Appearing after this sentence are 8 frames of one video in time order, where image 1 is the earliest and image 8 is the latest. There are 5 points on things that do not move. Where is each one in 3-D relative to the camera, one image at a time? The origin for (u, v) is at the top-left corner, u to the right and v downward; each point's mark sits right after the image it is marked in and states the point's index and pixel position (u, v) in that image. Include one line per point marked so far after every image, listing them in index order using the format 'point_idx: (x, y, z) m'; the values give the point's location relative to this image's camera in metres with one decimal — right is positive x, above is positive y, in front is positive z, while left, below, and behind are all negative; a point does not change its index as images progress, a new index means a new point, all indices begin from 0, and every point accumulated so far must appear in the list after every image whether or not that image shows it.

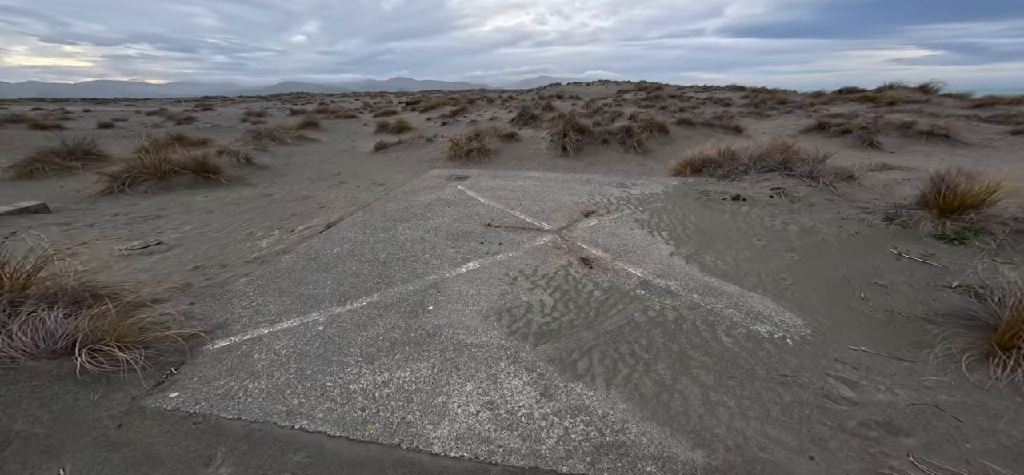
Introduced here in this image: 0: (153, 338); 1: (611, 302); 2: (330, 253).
0: (-1.9, -0.6, +2.0) m
1: (+0.7, -0.4, +2.3) m
2: (-1.7, -0.1, +3.3) m
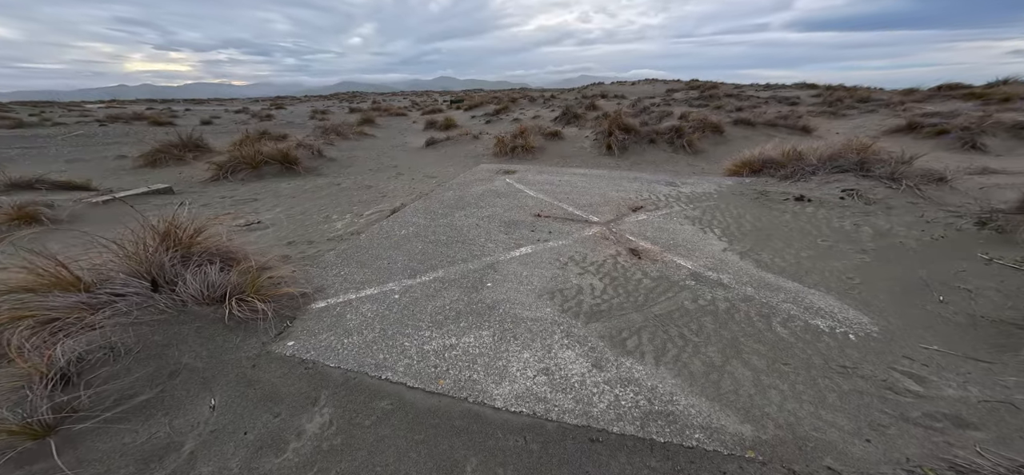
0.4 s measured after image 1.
0: (-1.6, -0.4, +2.4) m
1: (+1.1, -0.3, +2.4) m
2: (-1.2, 0.0, +3.7) m
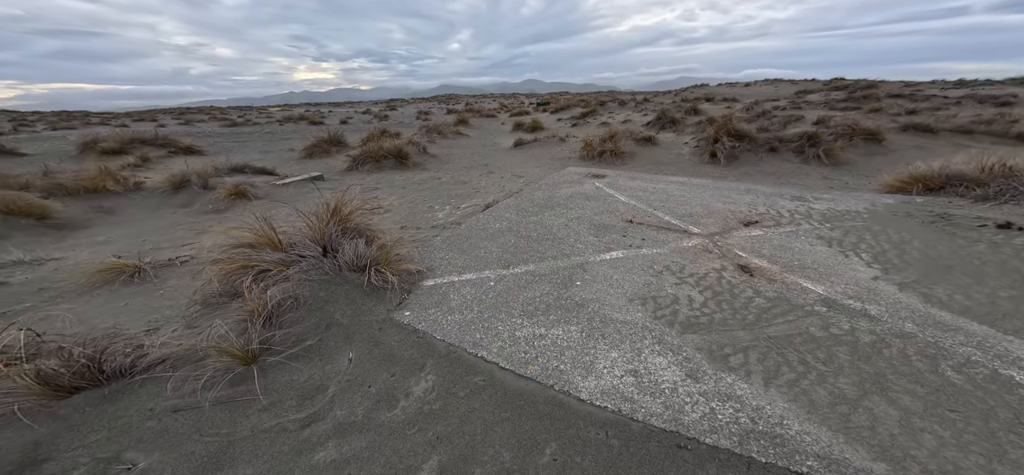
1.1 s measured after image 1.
0: (-0.9, -0.3, +2.7) m
1: (+1.7, -0.4, +2.2) m
2: (-0.2, +0.1, +3.9) m
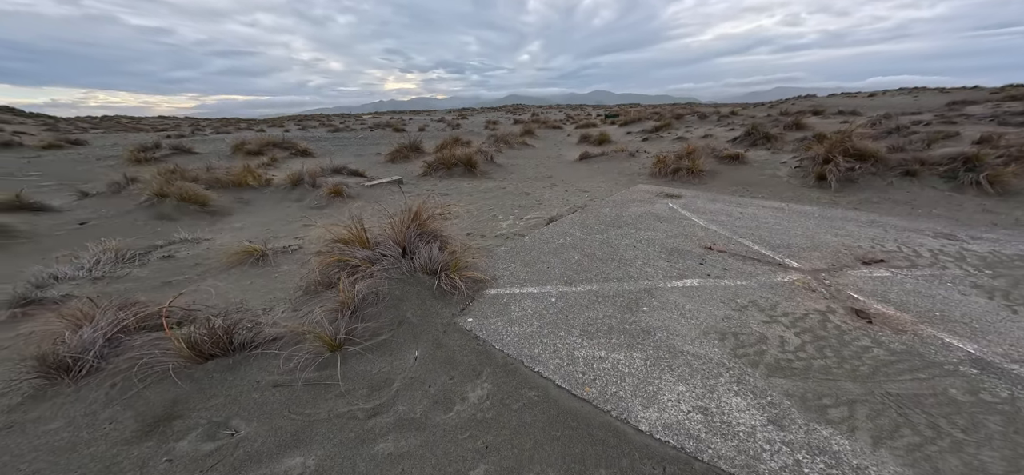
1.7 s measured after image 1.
0: (-0.4, -0.3, +2.9) m
1: (+2.0, -0.7, +1.8) m
2: (+0.5, 0.0, +3.9) m
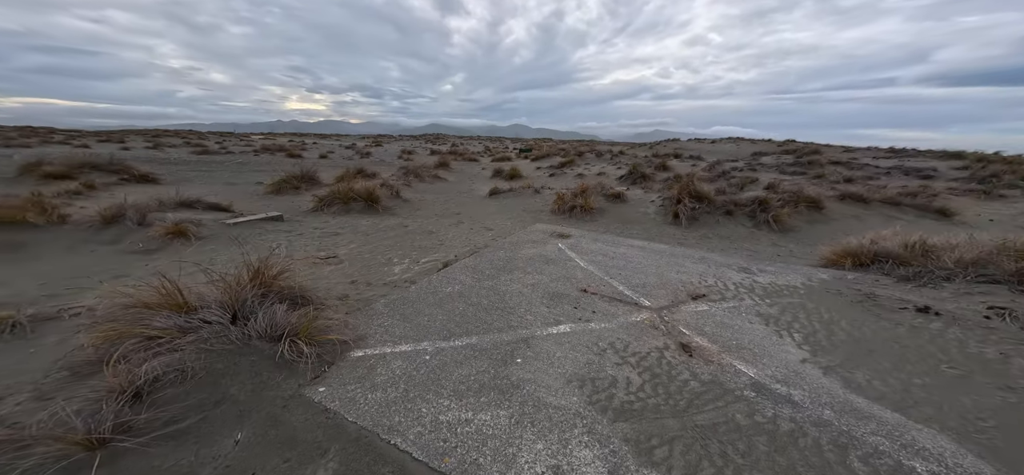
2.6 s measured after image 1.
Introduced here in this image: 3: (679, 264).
0: (-1.4, -0.7, +2.5) m
1: (+1.2, -1.0, +2.1) m
2: (-0.8, -0.6, +3.8) m
3: (+2.4, -0.4, +5.1) m
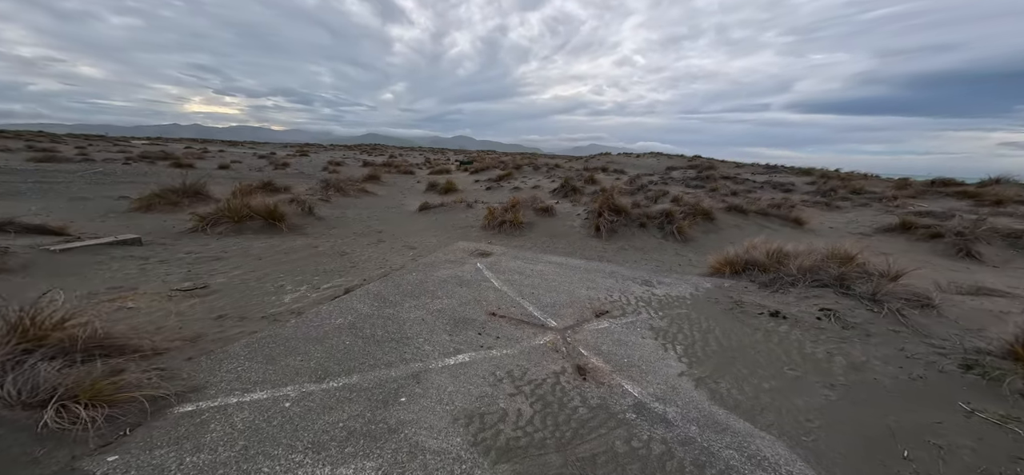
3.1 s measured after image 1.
0: (-2.1, -1.0, +2.0) m
1: (+0.5, -1.2, +2.1) m
2: (-1.8, -0.9, +3.4) m
3: (+1.1, -0.7, +5.3) m
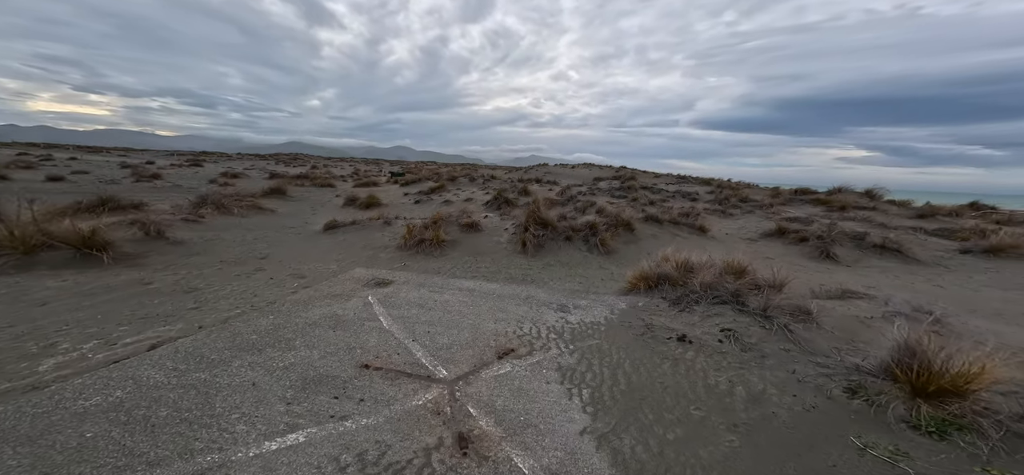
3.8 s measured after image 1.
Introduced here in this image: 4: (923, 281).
0: (-2.8, -1.3, +1.0) m
1: (-0.2, -1.4, +1.6) m
2: (-2.7, -1.2, +2.4) m
3: (-0.2, -1.0, +4.9) m
4: (+6.9, -0.7, +5.8) m
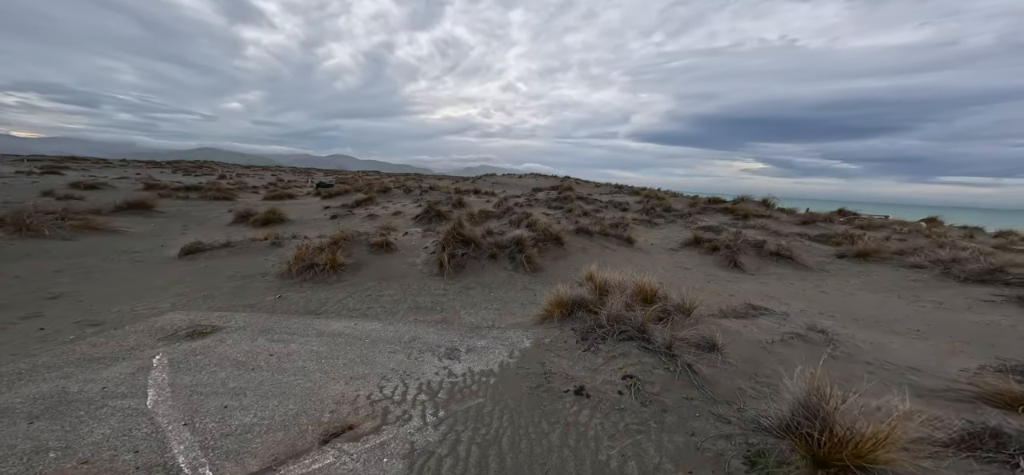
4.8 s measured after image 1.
0: (-3.4, -1.6, -0.2) m
1: (-0.9, -1.6, +0.8) m
2: (-3.6, -1.5, +1.2) m
3: (-1.5, -1.3, +4.0) m
4: (+5.4, -0.9, +6.1) m
